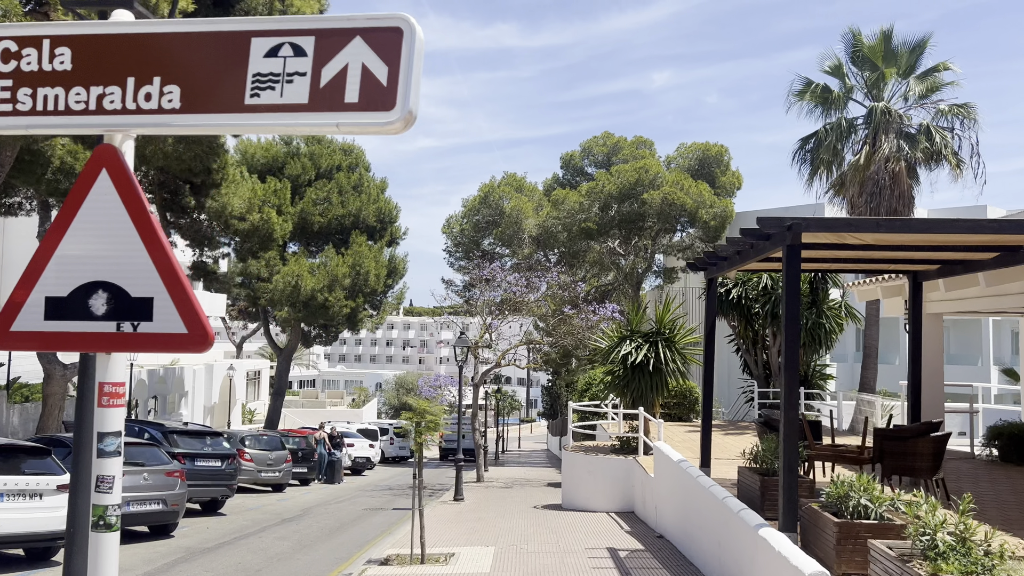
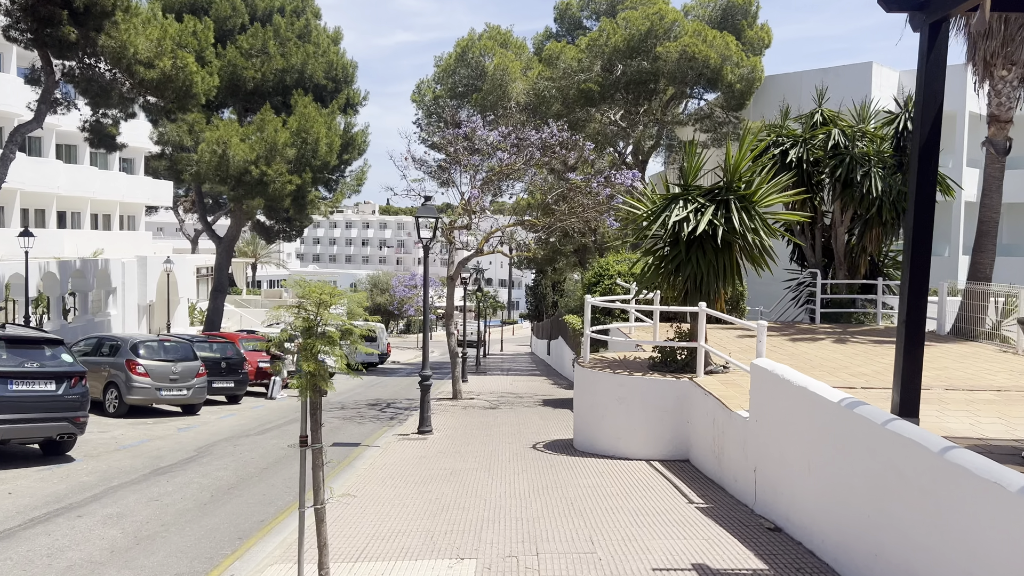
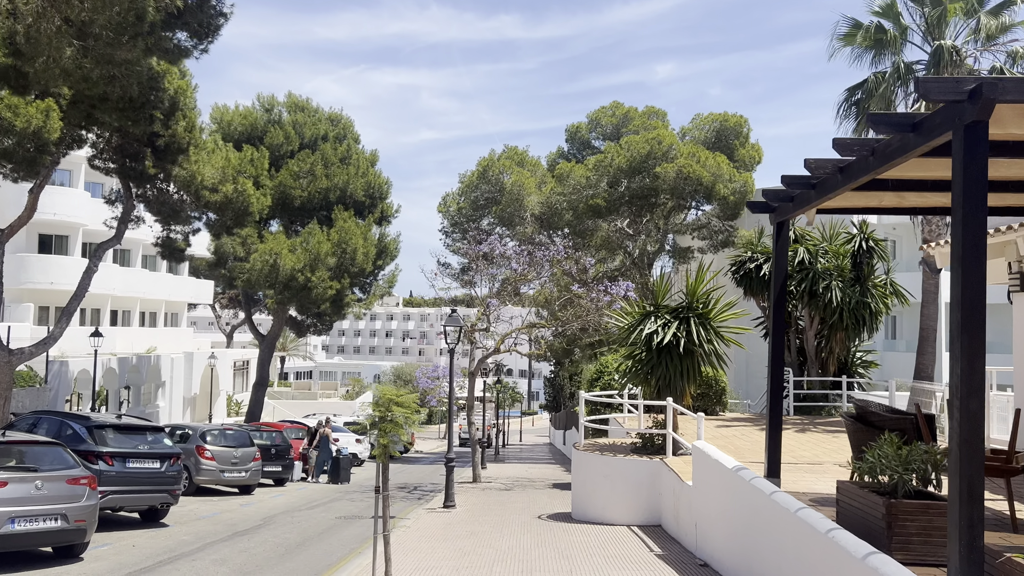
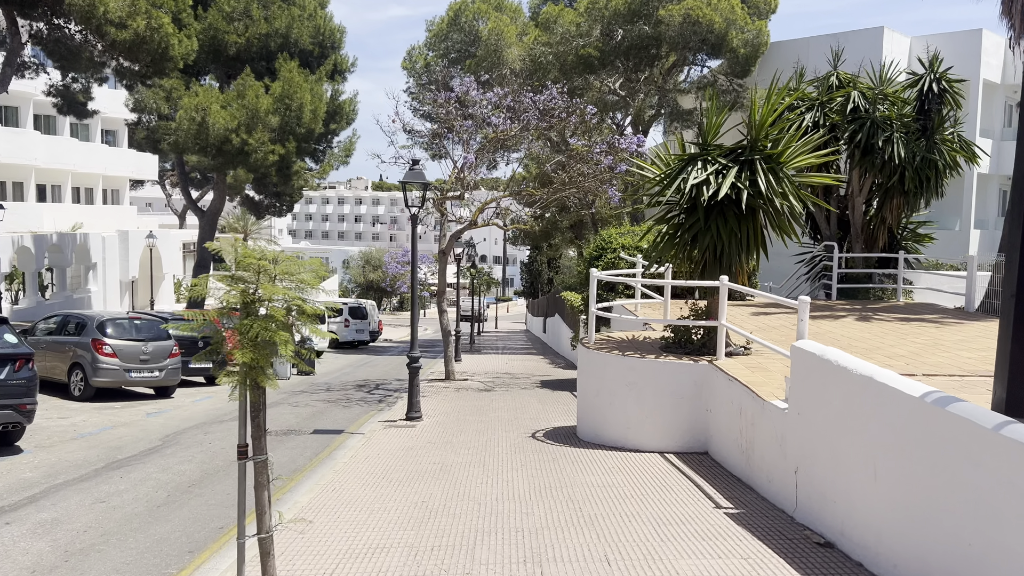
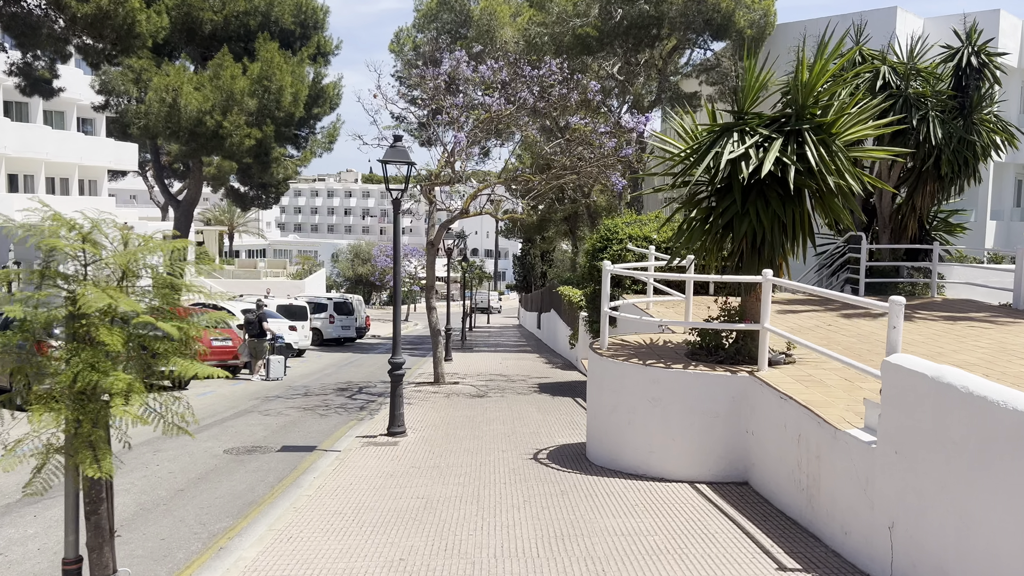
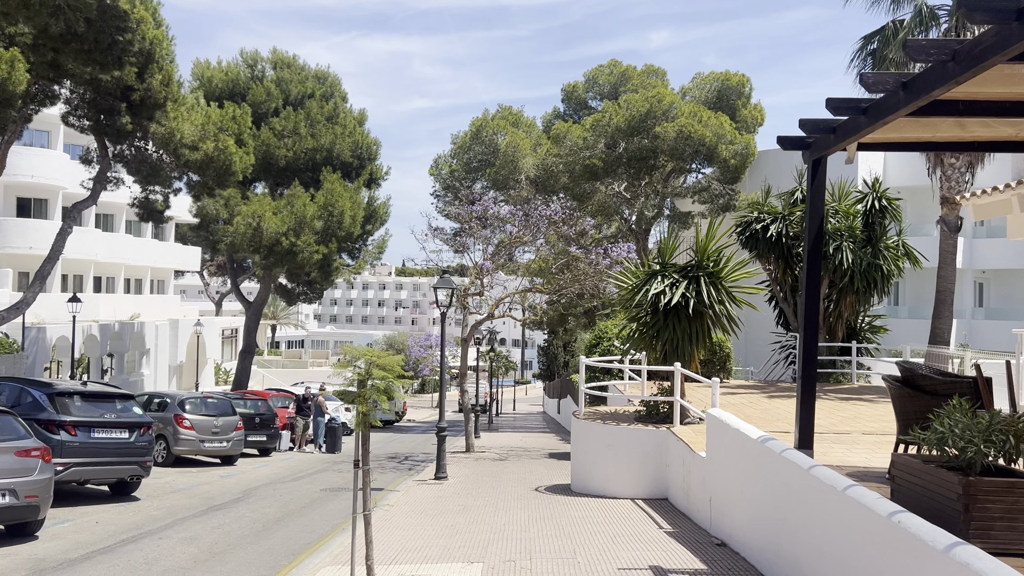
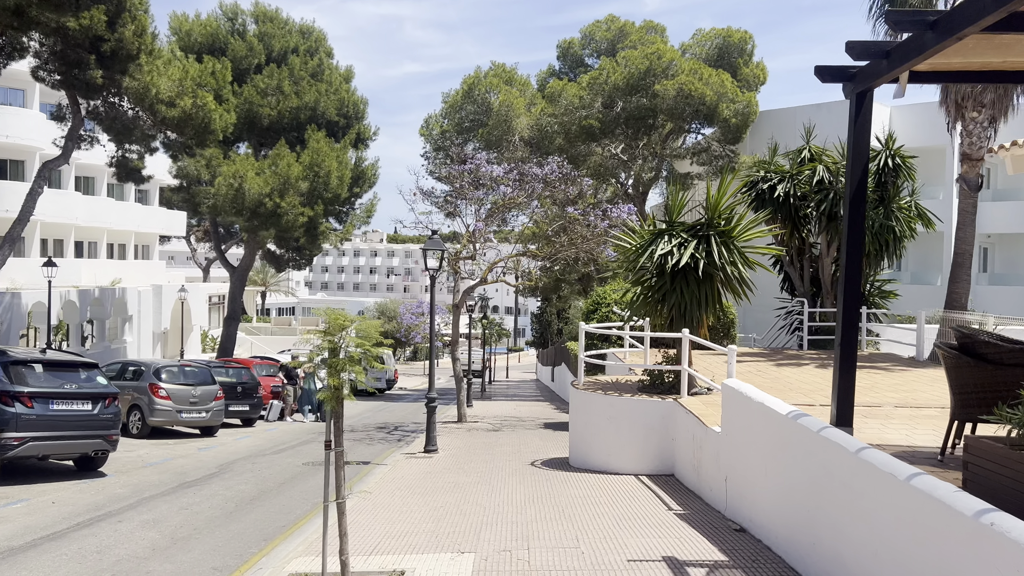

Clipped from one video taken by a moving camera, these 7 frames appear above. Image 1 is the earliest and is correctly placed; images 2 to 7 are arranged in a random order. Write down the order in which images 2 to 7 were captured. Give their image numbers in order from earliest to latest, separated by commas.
3, 6, 7, 2, 4, 5
